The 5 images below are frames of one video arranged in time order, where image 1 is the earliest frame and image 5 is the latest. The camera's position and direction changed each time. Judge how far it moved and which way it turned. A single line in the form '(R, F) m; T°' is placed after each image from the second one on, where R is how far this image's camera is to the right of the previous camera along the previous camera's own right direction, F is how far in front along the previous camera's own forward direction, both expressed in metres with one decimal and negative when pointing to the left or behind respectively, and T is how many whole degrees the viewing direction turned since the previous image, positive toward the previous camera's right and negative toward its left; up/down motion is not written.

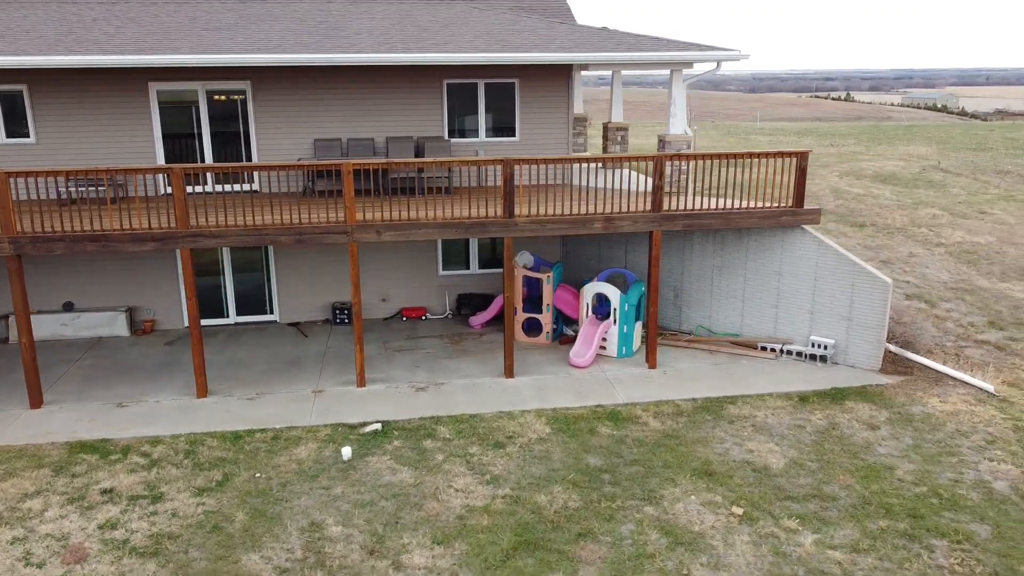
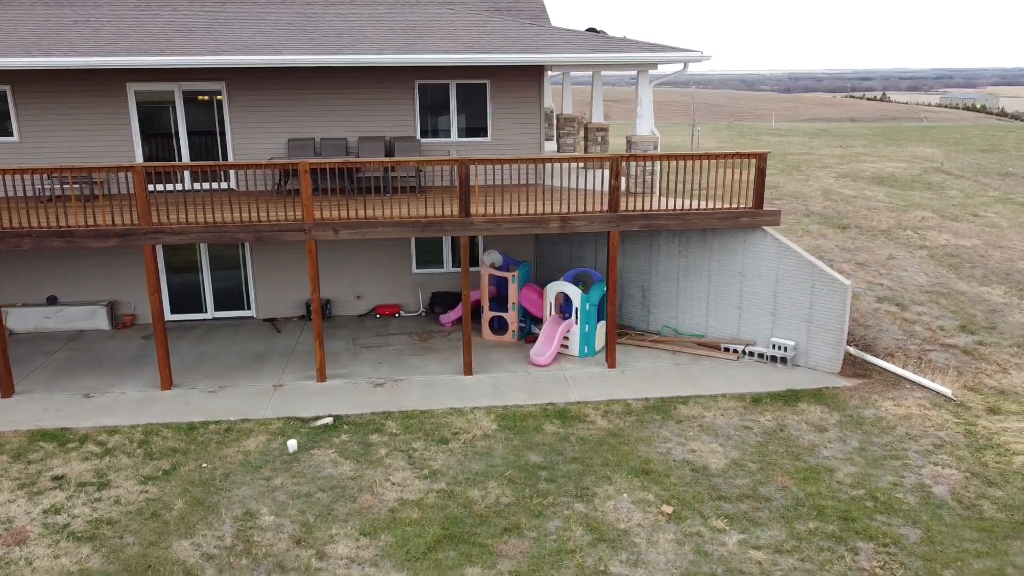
(+0.9, -0.1) m; -2°
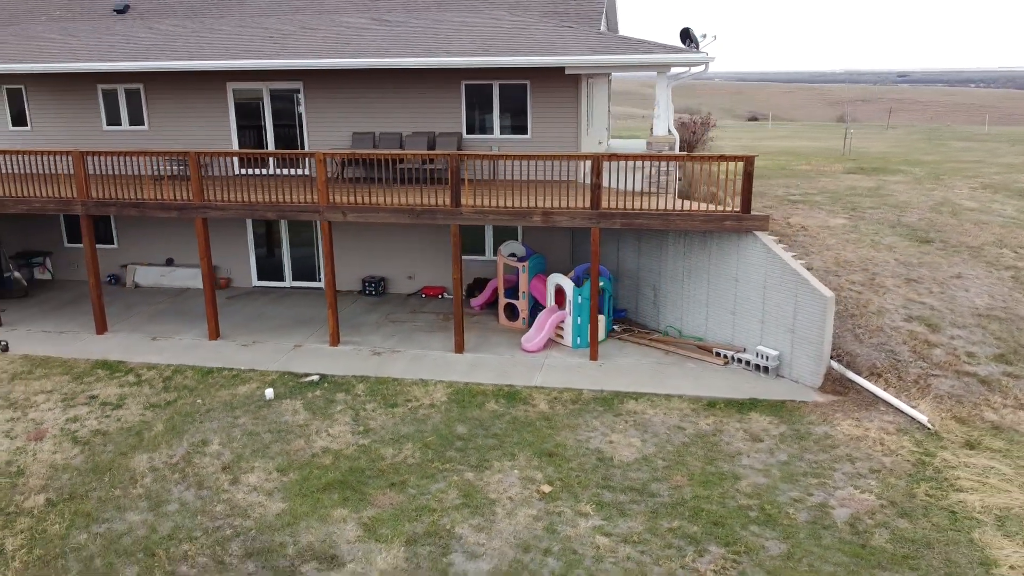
(+3.2, -0.2) m; -16°
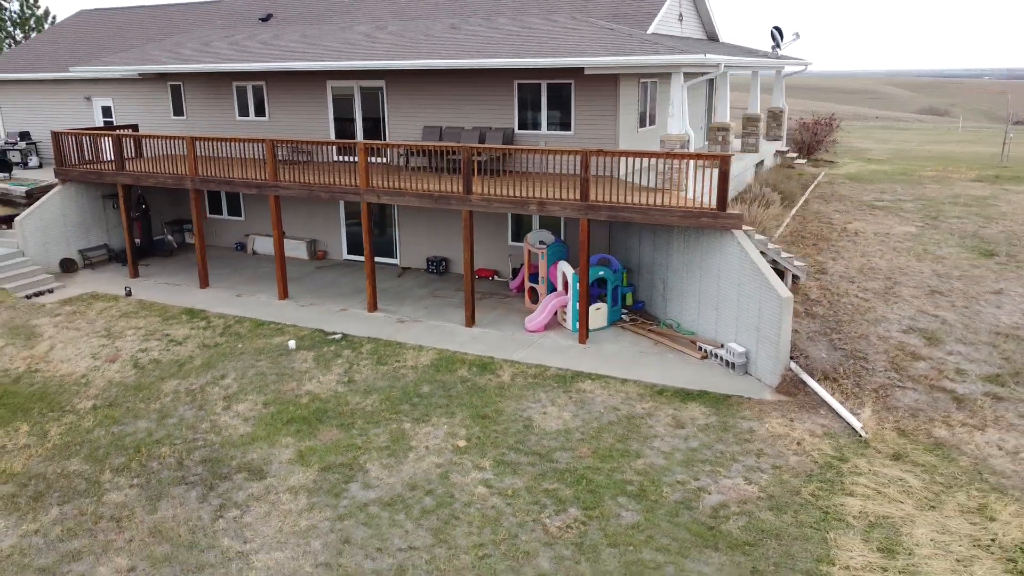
(+3.2, -0.6) m; -15°
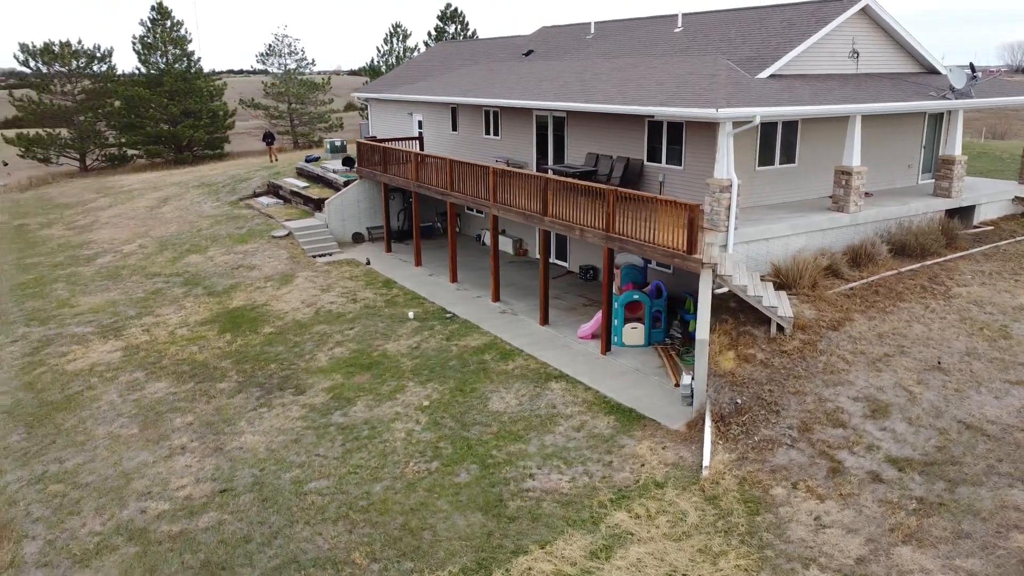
(+6.5, -0.6) m; -31°
